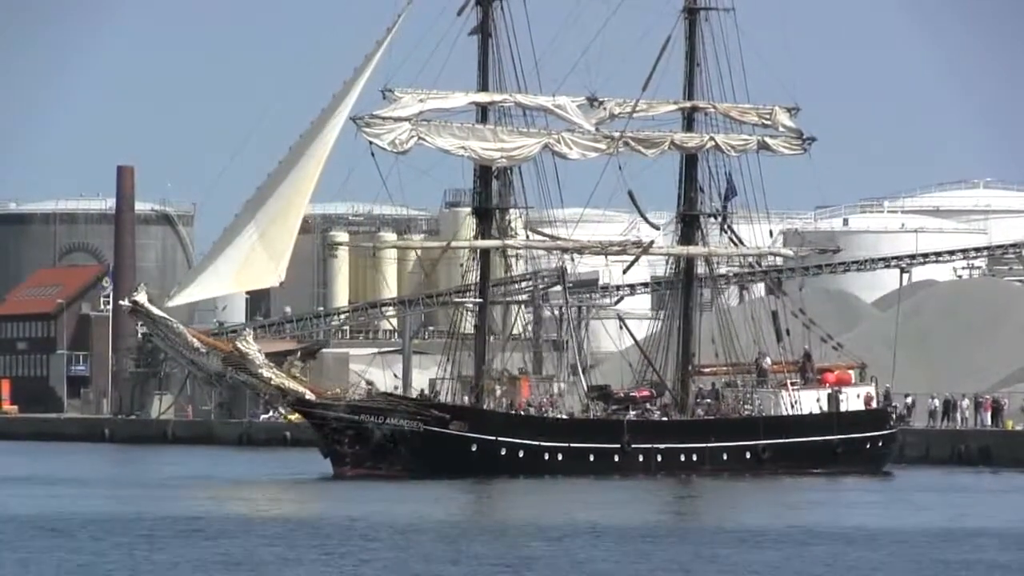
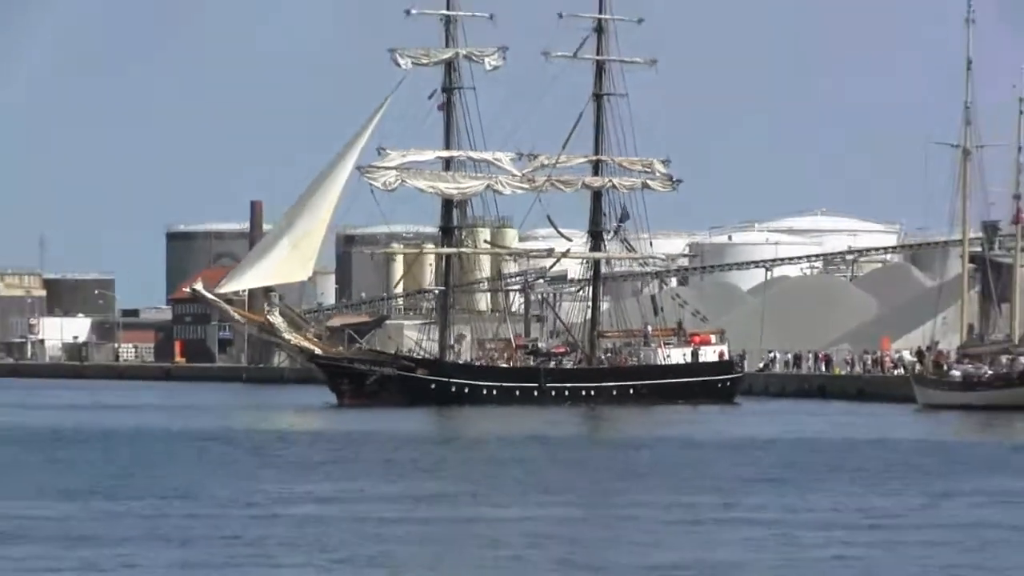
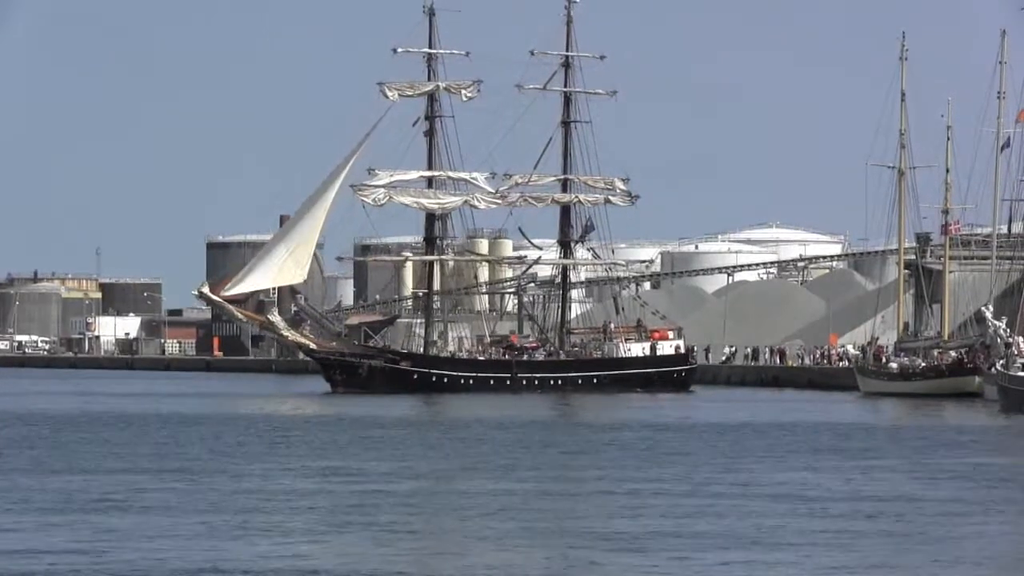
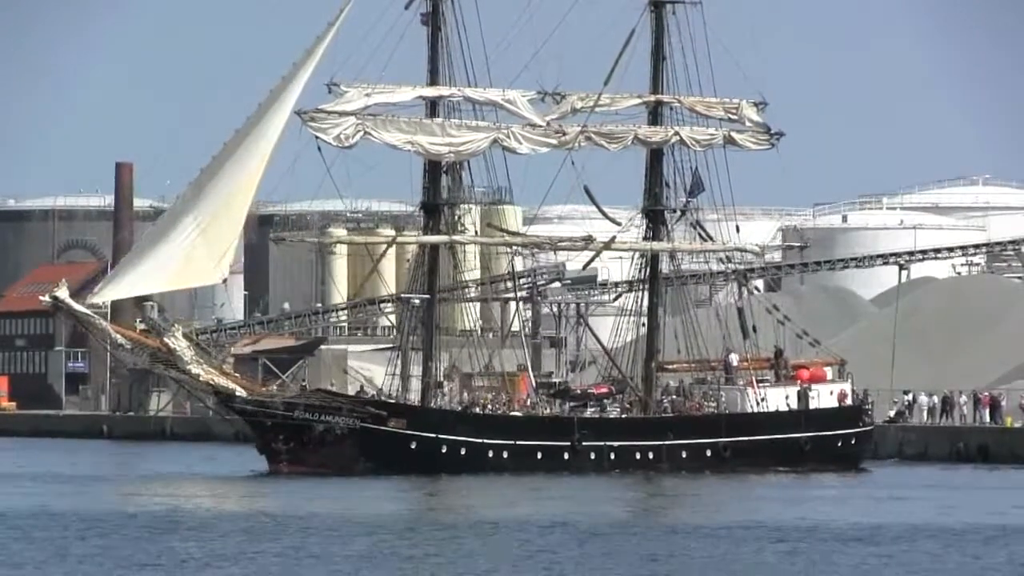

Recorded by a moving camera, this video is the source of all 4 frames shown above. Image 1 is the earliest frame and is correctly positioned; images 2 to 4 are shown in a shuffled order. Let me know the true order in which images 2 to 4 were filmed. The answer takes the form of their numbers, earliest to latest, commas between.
4, 2, 3
